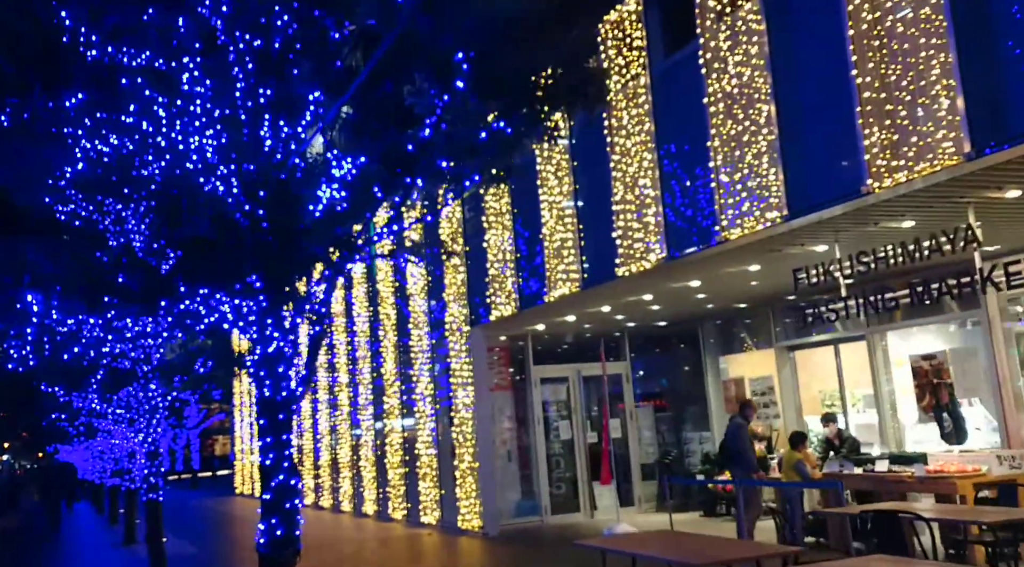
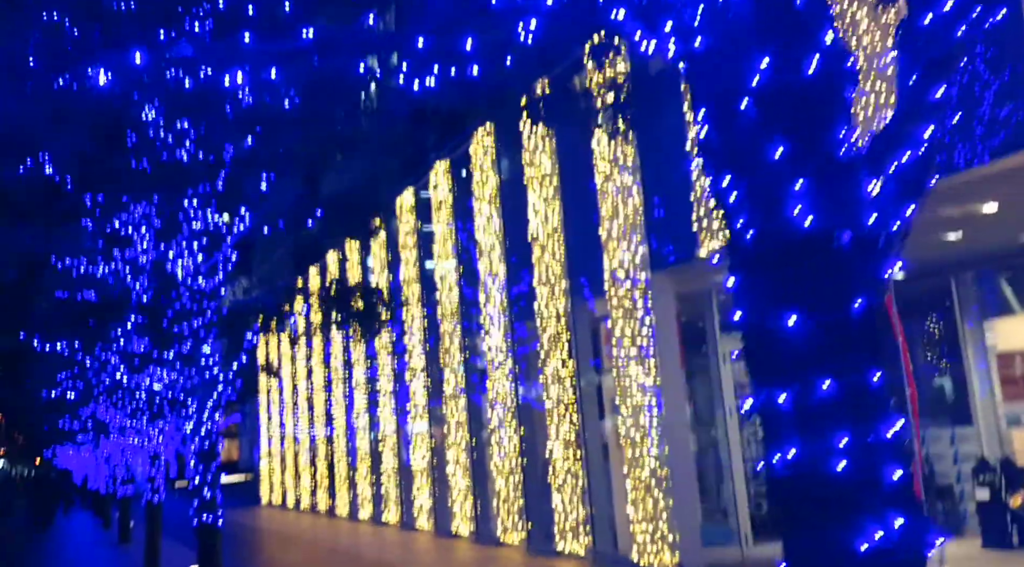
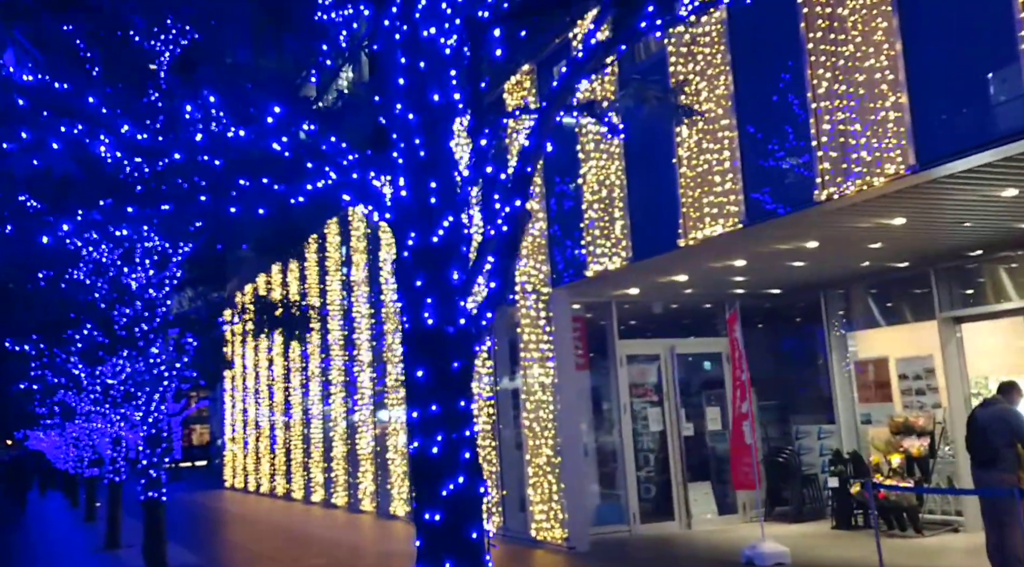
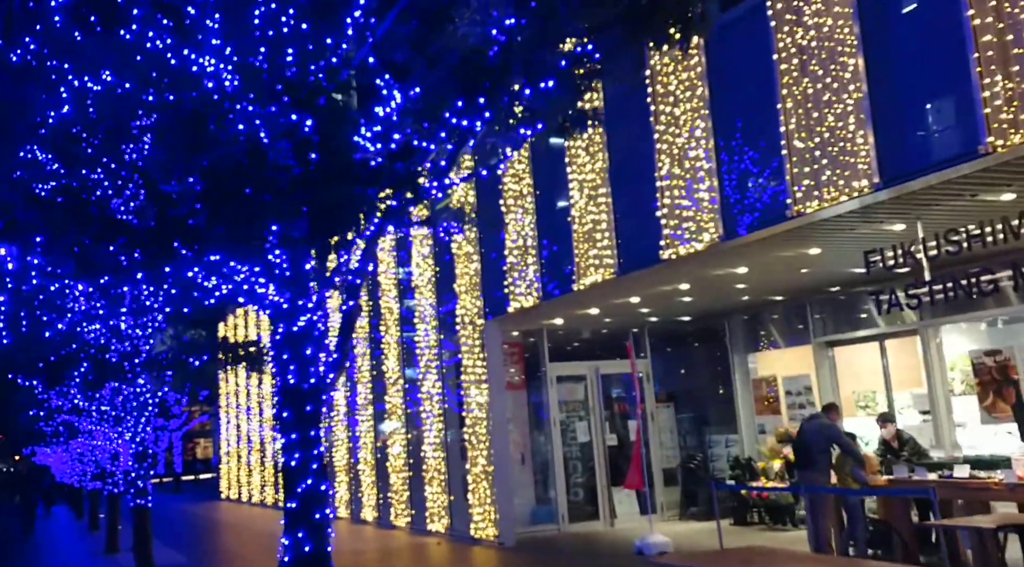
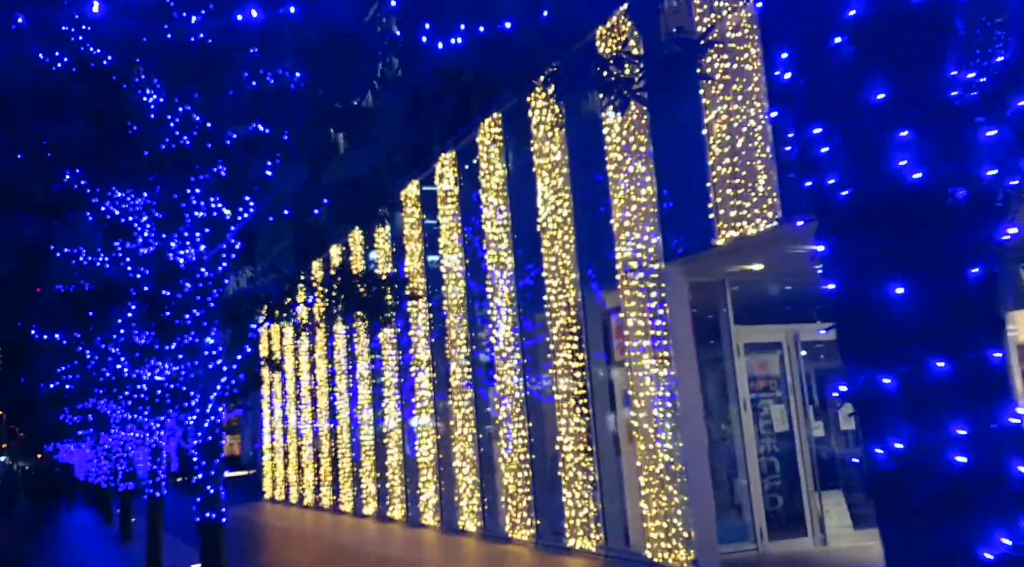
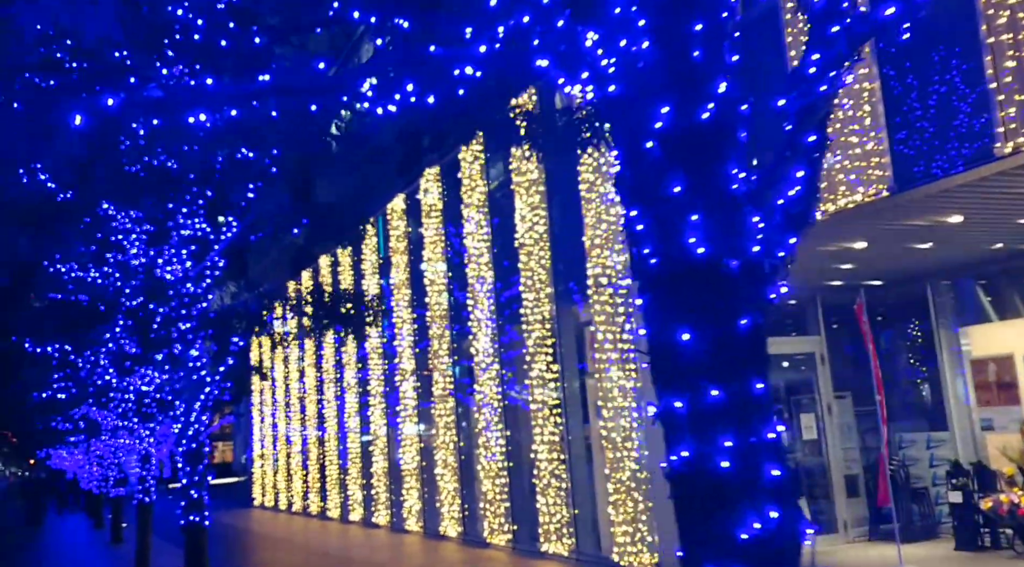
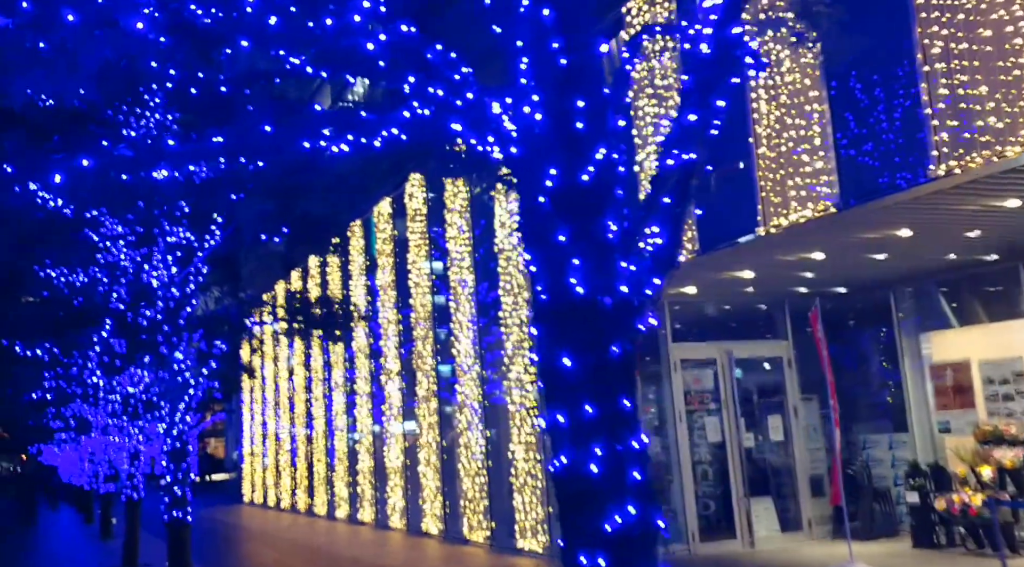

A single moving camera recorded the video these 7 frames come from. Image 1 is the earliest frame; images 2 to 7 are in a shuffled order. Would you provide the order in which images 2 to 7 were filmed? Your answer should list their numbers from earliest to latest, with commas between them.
4, 3, 7, 6, 2, 5
